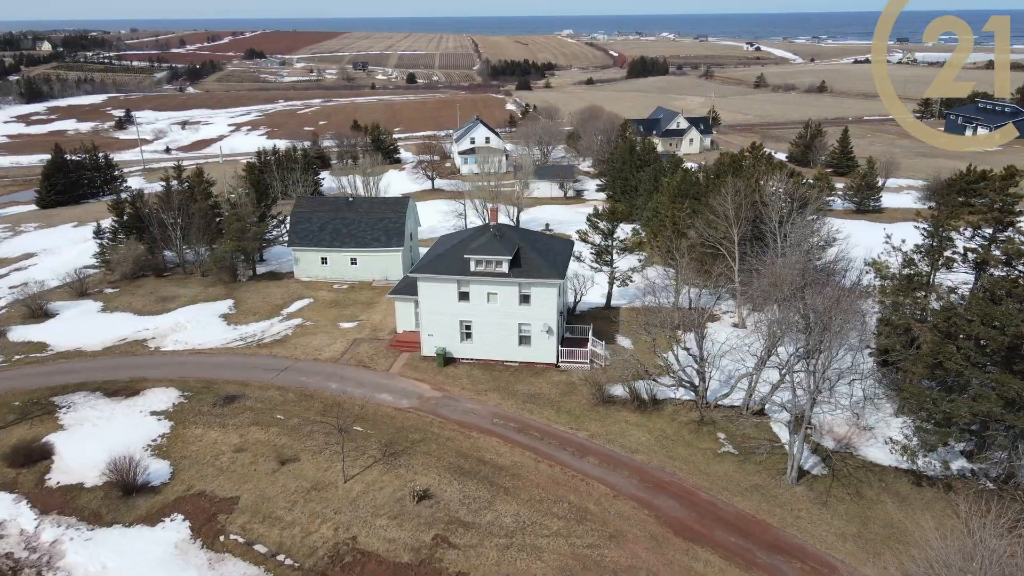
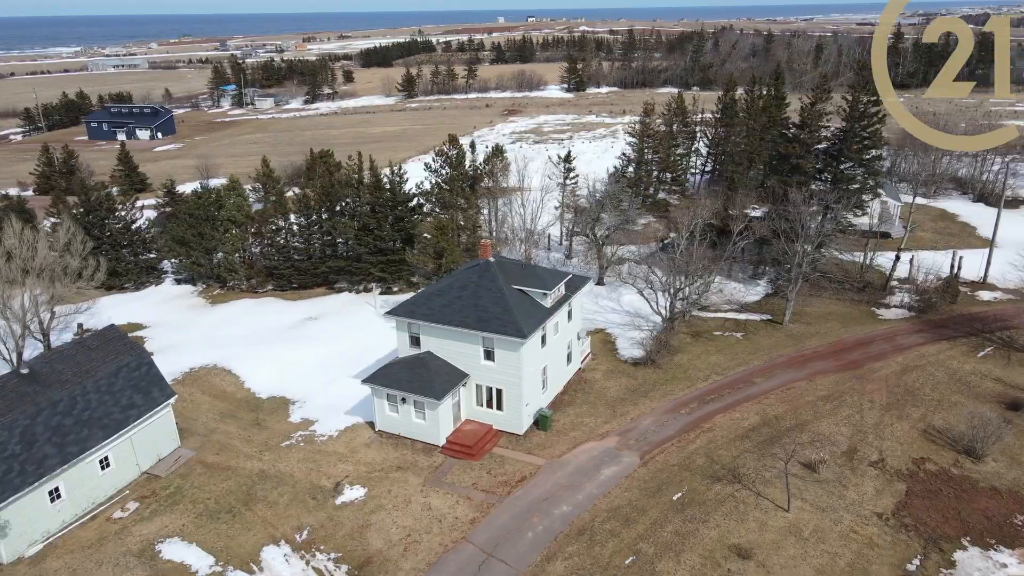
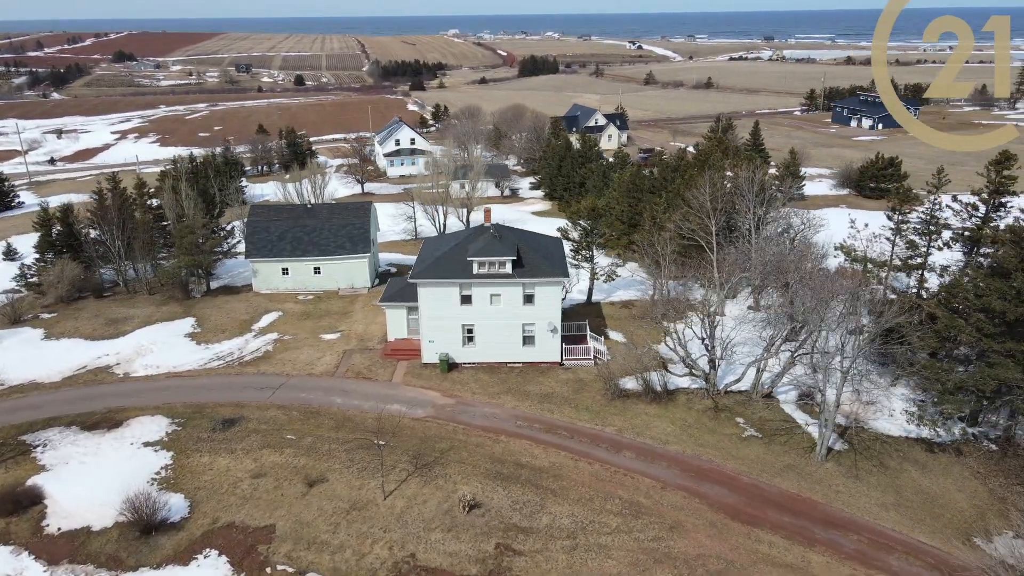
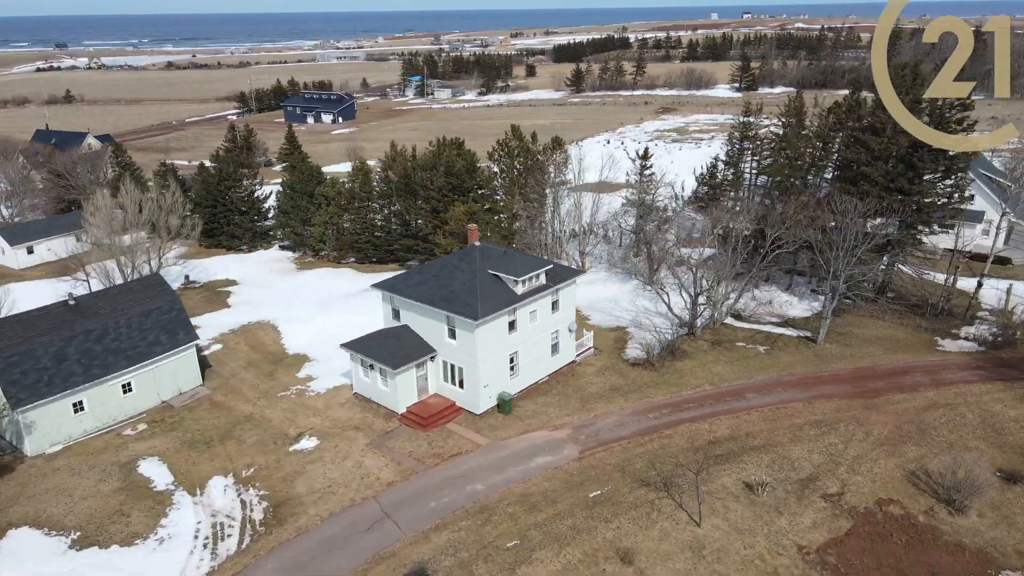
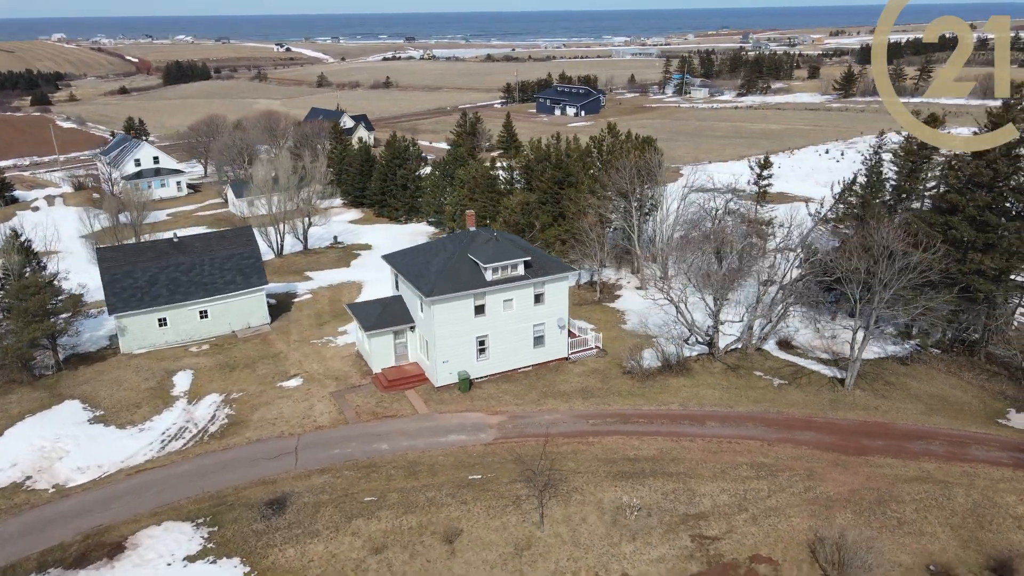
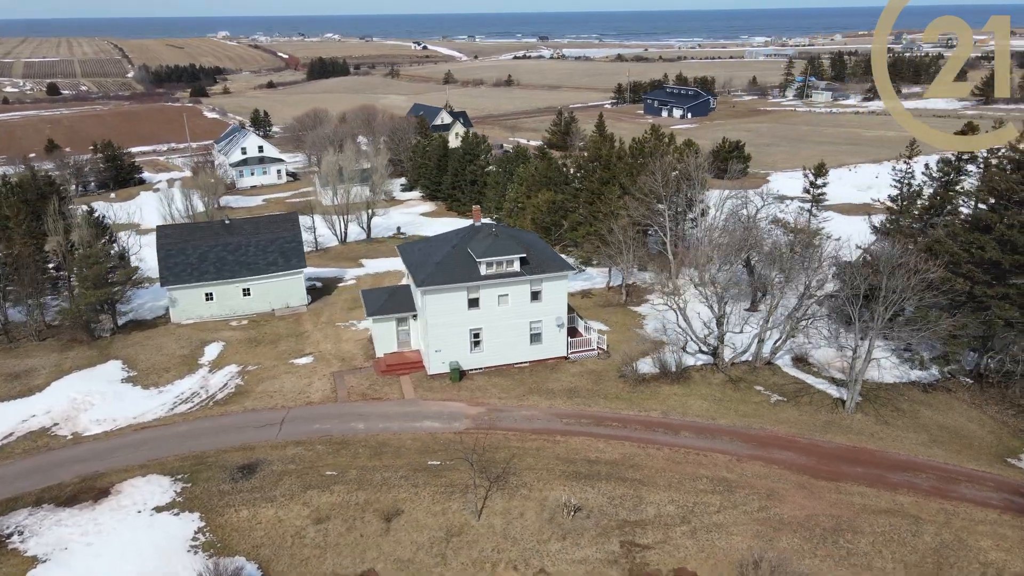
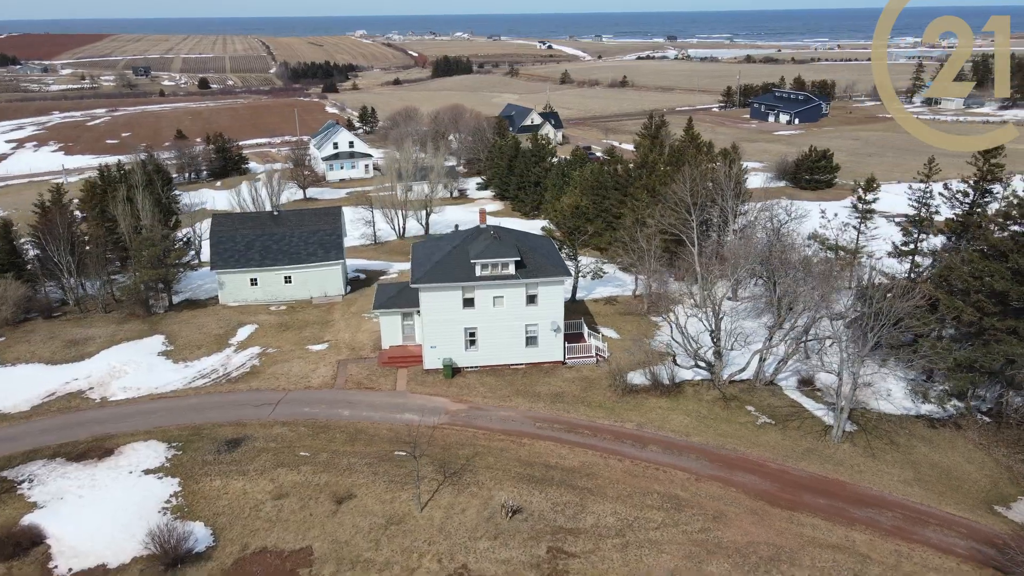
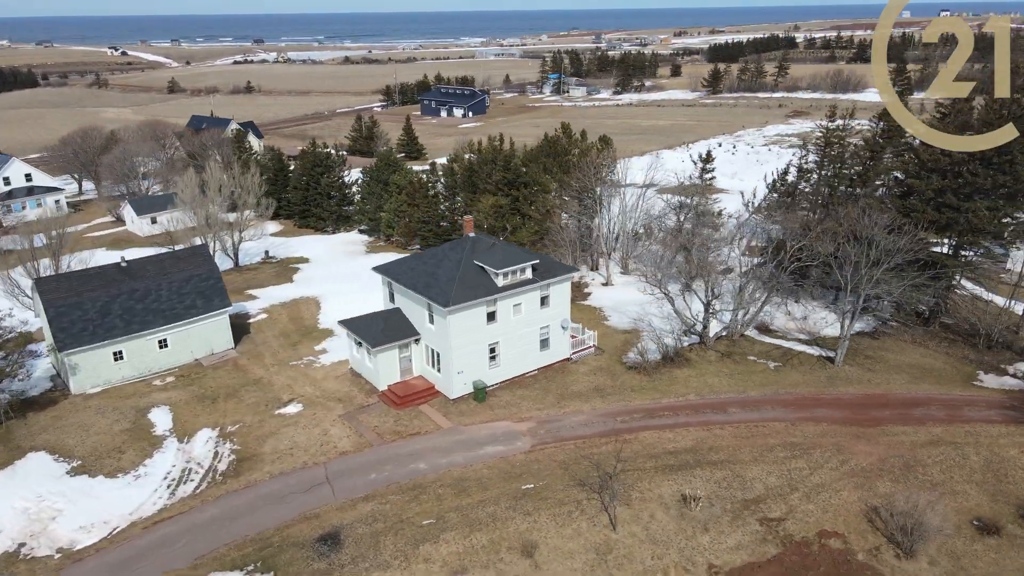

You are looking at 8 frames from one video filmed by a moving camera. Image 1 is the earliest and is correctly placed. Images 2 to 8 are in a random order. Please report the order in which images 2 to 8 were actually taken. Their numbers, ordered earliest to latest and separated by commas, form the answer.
3, 7, 6, 5, 8, 4, 2
